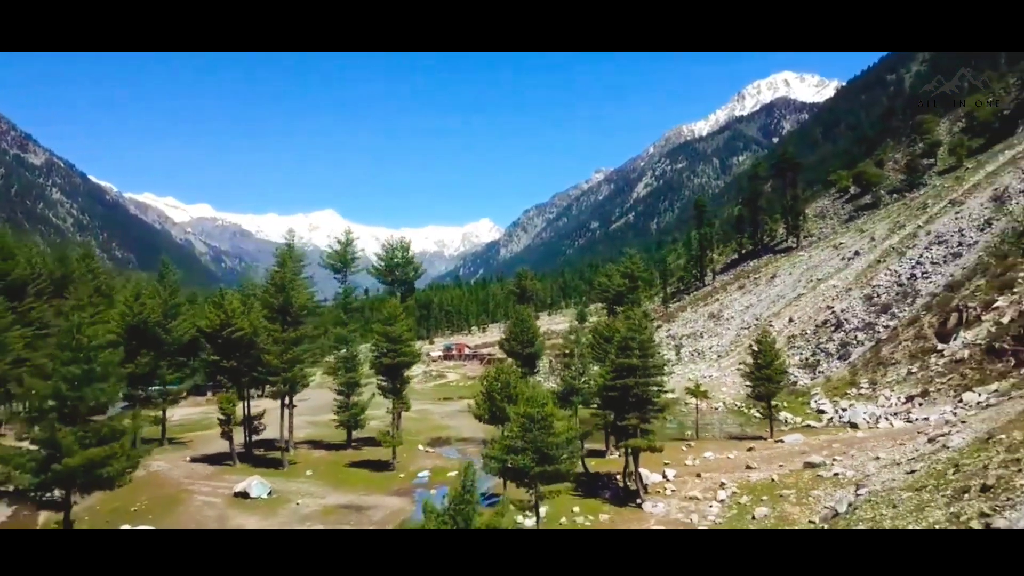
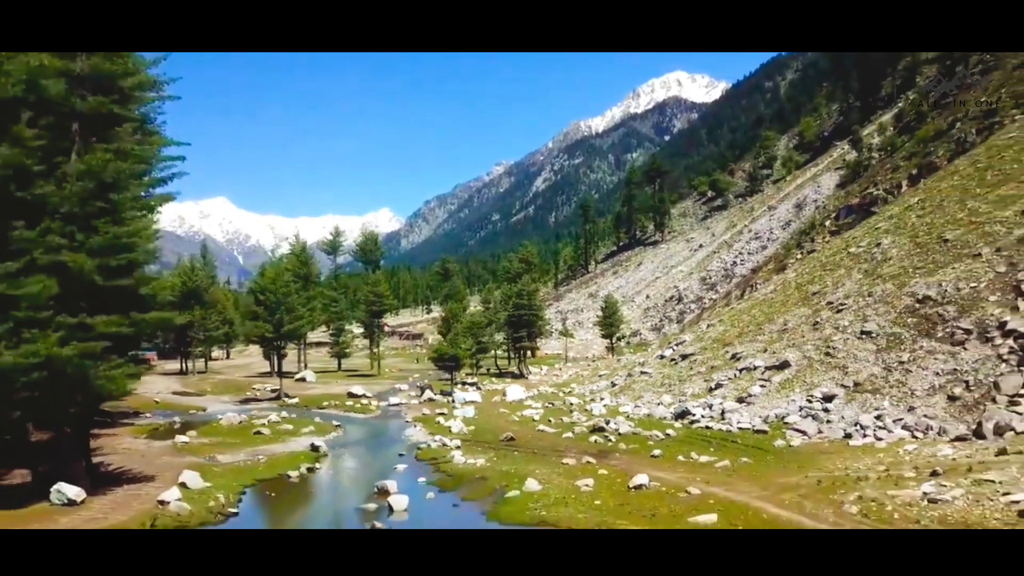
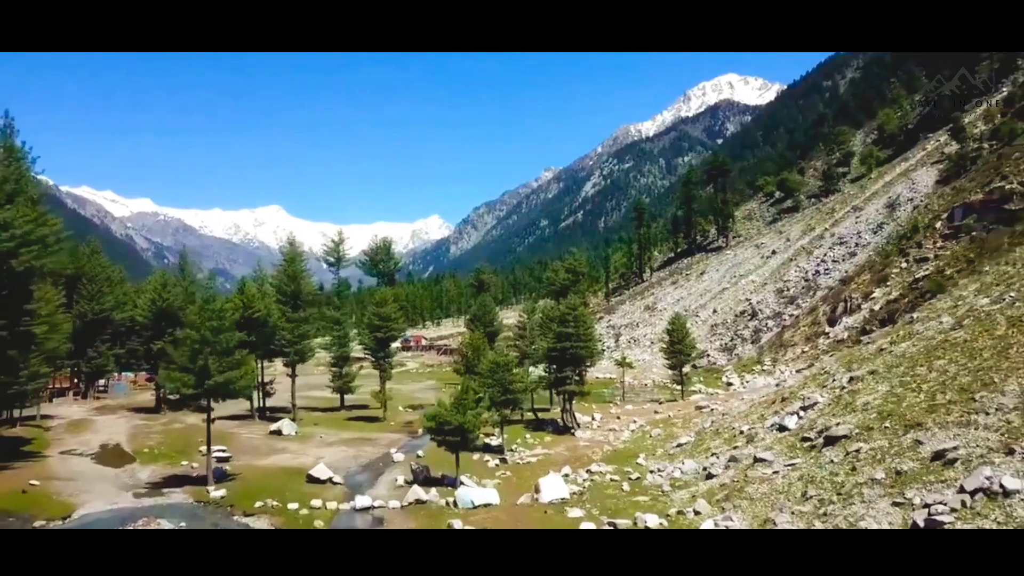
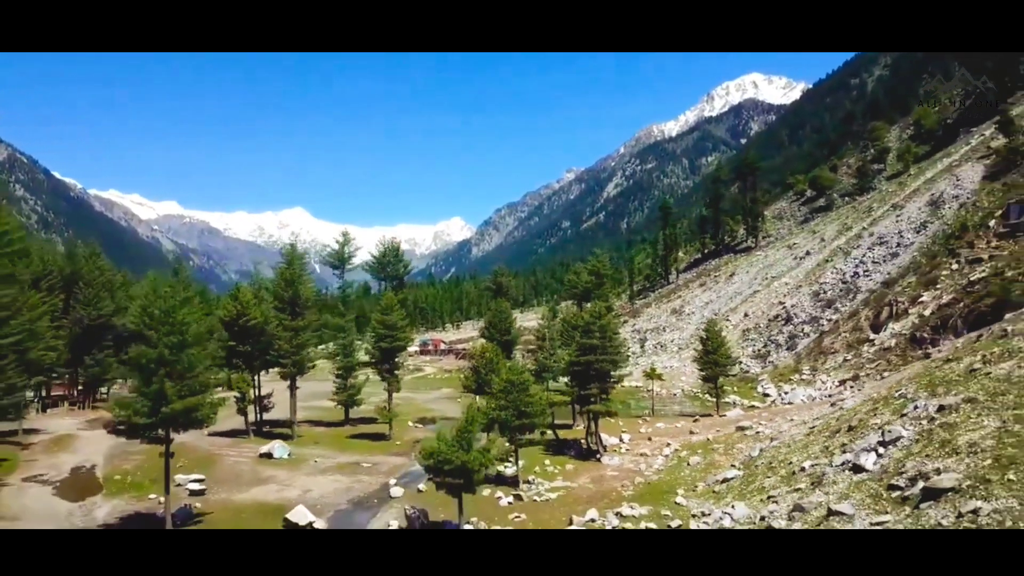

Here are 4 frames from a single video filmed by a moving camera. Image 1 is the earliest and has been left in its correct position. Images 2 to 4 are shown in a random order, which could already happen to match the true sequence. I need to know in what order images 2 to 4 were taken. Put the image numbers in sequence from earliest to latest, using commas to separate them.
4, 3, 2
